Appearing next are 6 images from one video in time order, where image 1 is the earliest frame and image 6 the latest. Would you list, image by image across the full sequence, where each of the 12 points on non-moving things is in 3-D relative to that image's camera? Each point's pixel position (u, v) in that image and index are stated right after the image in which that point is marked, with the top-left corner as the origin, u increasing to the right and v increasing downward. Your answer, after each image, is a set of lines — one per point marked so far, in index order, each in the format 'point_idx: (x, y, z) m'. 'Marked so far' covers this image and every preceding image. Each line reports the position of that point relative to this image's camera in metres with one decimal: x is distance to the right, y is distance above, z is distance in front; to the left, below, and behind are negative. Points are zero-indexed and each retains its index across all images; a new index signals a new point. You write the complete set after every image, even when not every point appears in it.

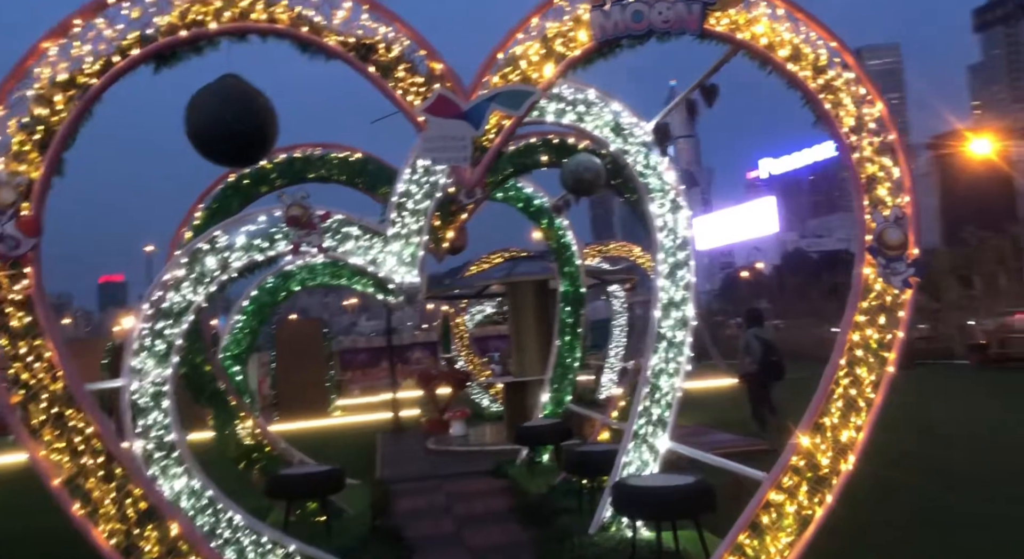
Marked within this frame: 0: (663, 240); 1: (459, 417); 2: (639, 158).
0: (+1.2, +0.3, +6.8) m
1: (-0.9, -2.3, +14.7) m
2: (+1.0, +1.0, +6.9) m
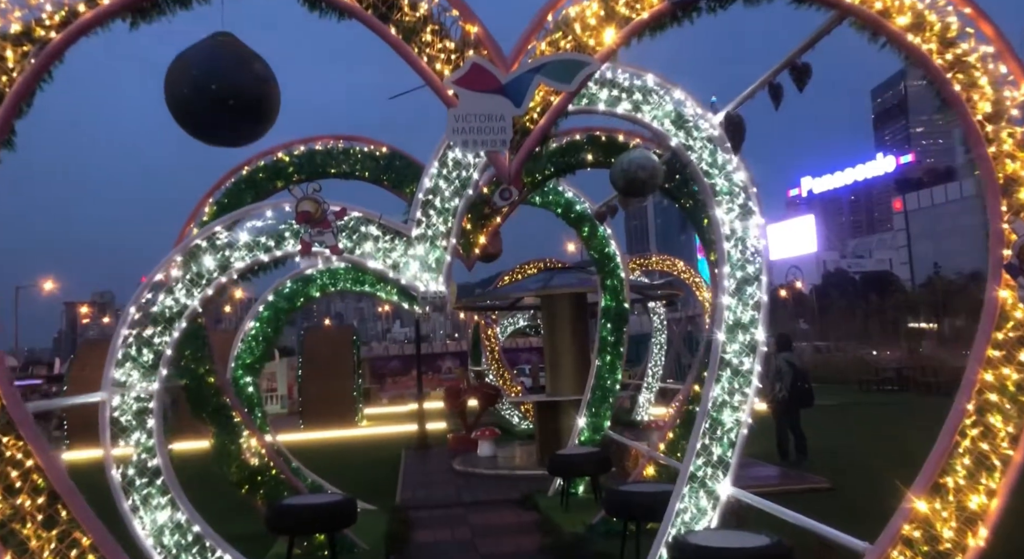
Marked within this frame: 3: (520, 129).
0: (+1.5, +0.2, +5.9) m
1: (-0.4, -2.5, +13.7) m
2: (+1.3, +0.8, +6.0) m
3: (0.0, +0.8, +4.6) m
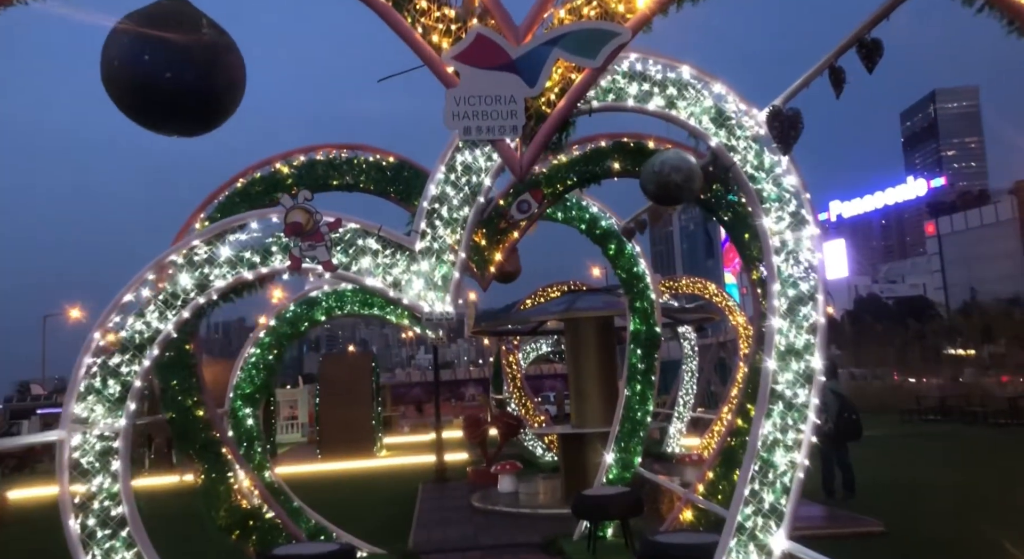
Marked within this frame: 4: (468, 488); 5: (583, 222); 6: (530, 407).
0: (+1.6, +0.1, +5.1) m
1: (-0.1, -2.8, +12.9) m
2: (+1.4, +0.7, +5.2) m
3: (+0.1, +0.7, +3.9) m
4: (-0.7, -3.3, +13.9) m
5: (+0.8, +0.6, +9.2) m
6: (+0.3, -2.3, +16.1) m
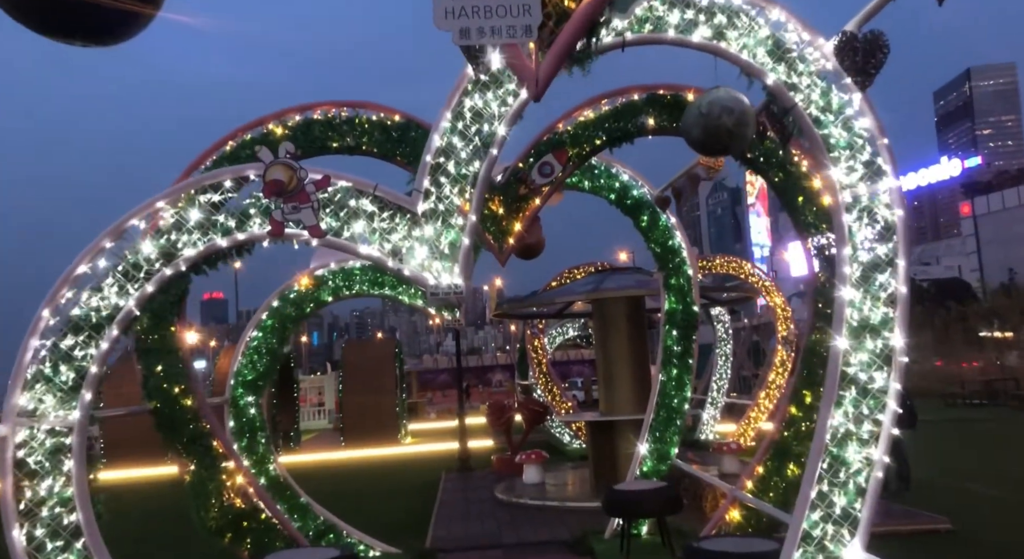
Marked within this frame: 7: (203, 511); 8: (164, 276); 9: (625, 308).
0: (+1.7, +0.3, +4.3) m
1: (+0.3, -2.5, +12.2) m
2: (+1.5, +0.9, +4.4) m
3: (+0.2, +0.9, +3.1) m
4: (-0.3, -3.0, +13.2) m
5: (+1.0, +0.9, +8.4) m
6: (+0.8, -2.0, +15.3) m
7: (-2.2, -1.6, +6.2) m
8: (-1.7, 0.0, +4.5) m
9: (+1.4, -0.3, +10.6) m
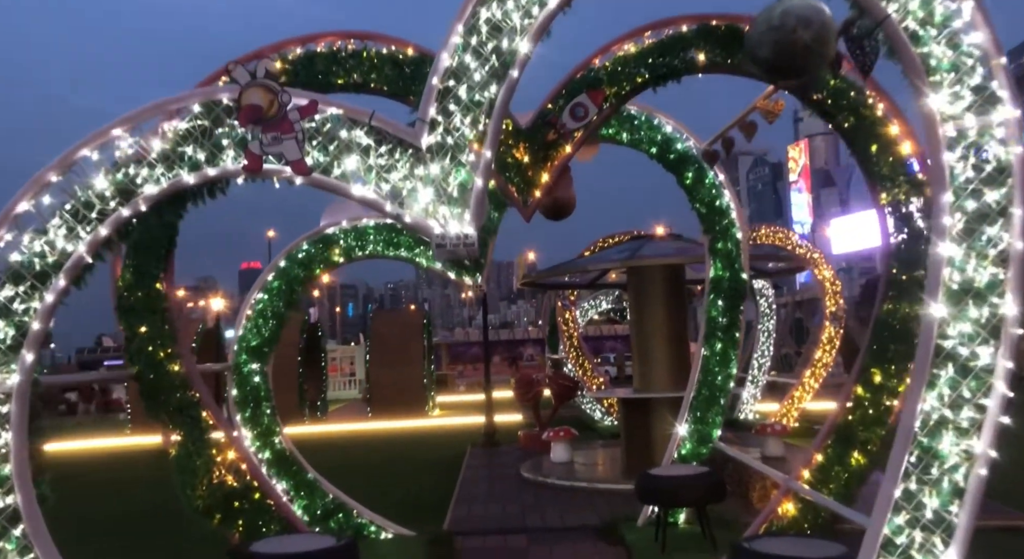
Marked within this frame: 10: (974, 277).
0: (+1.7, +0.5, +3.5) m
1: (+0.7, -2.1, +11.5) m
2: (+1.6, +1.1, +3.6) m
3: (+0.2, +1.0, +2.3) m
4: (+0.1, -2.5, +12.6) m
5: (+1.2, +1.2, +7.6) m
6: (+1.3, -1.5, +14.6) m
7: (-2.0, -1.3, +5.6) m
8: (-1.6, +0.3, +3.8) m
9: (+1.7, 0.0, +9.8) m
10: (+1.8, 0.0, +3.4) m
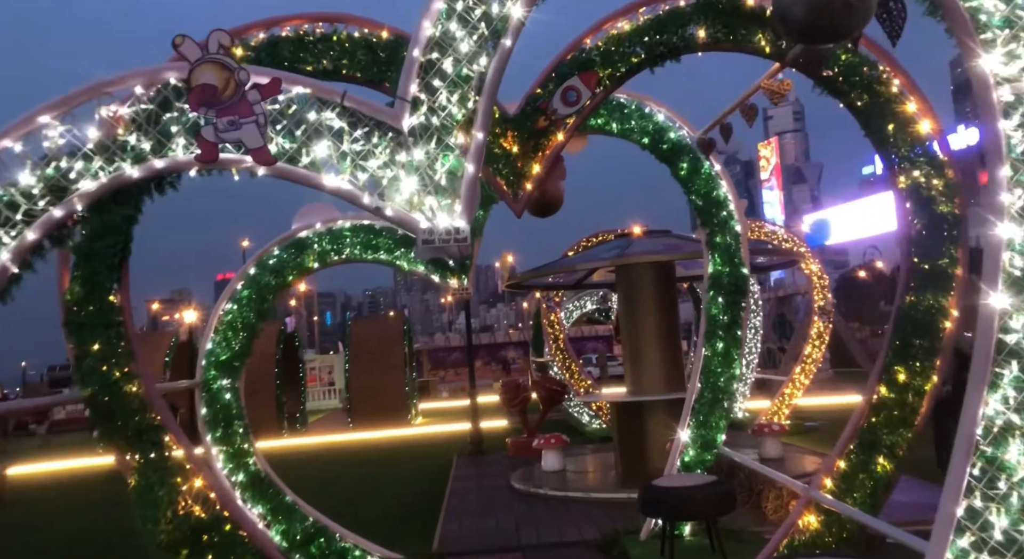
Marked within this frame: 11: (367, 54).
0: (+1.7, +0.5, +3.0) m
1: (+0.5, -2.1, +11.0) m
2: (+1.6, +1.1, +3.1) m
3: (+0.2, +1.0, +1.8) m
4: (-0.1, -2.6, +12.1) m
5: (+1.1, +1.2, +7.1) m
6: (+1.0, -1.5, +14.2) m
7: (-2.0, -1.4, +5.1) m
8: (-1.7, +0.2, +3.3) m
9: (+1.5, 0.0, +9.4) m
10: (+1.8, +0.1, +3.0) m
11: (-0.8, +1.3, +5.1) m
